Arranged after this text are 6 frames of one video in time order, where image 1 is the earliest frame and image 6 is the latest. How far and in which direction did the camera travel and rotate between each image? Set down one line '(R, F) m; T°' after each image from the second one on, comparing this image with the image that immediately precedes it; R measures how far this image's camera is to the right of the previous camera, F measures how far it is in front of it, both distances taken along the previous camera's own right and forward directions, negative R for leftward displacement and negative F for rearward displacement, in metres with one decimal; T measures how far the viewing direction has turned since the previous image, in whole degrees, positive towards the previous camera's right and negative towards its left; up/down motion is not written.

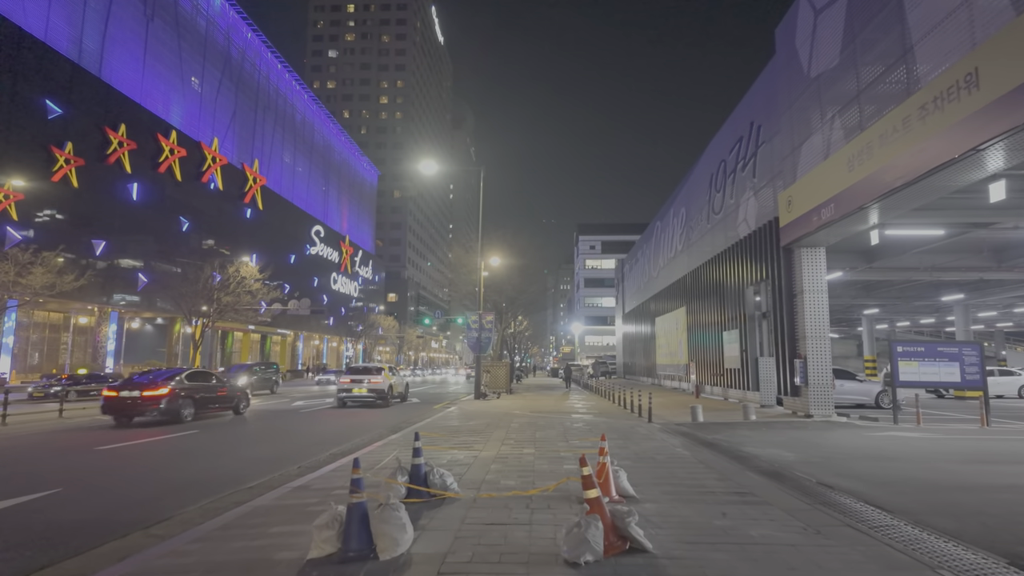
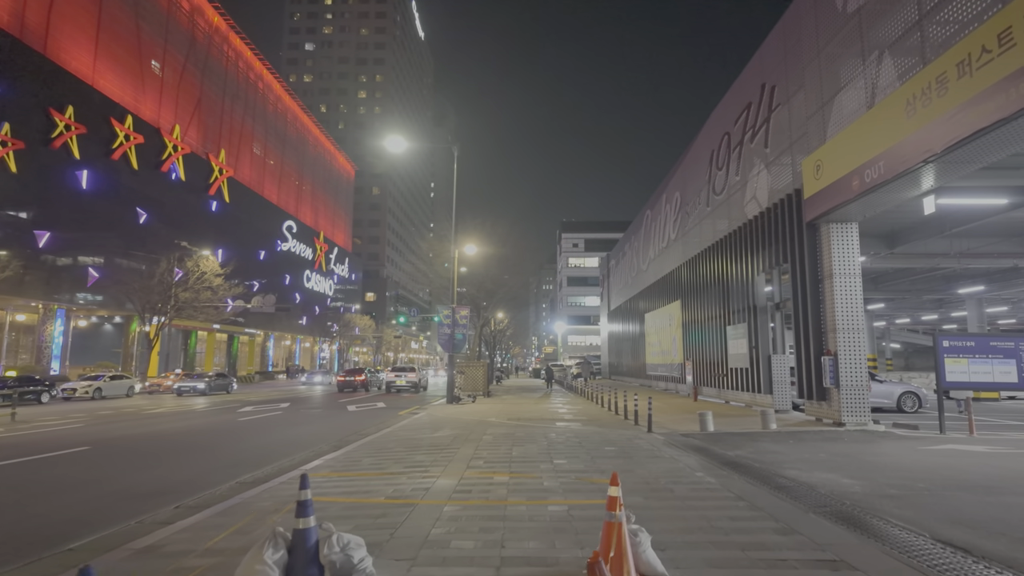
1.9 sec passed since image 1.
(+0.2, +3.0) m; +2°
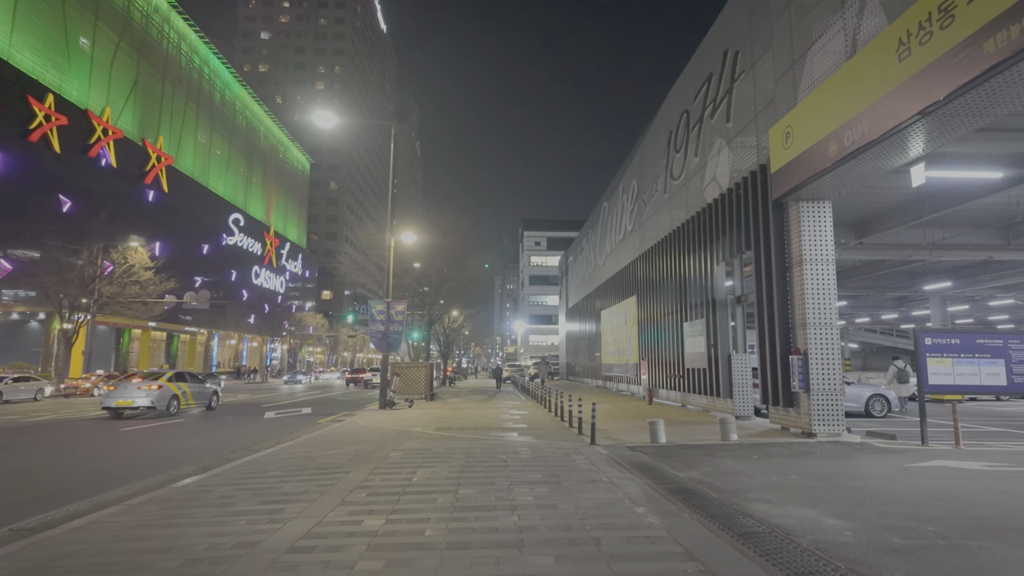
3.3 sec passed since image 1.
(+1.0, +2.3) m; +3°
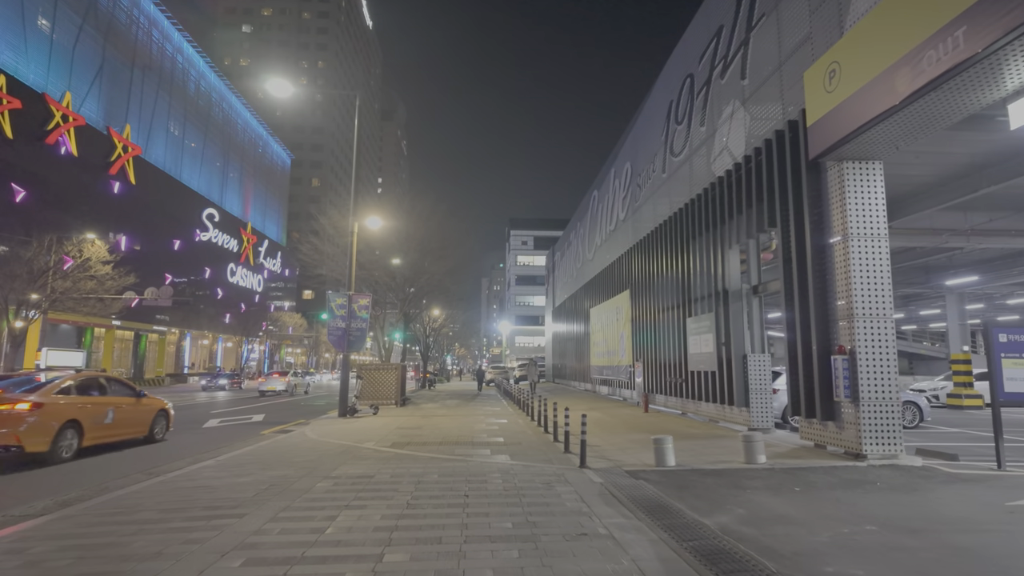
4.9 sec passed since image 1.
(+0.3, +2.7) m; +1°
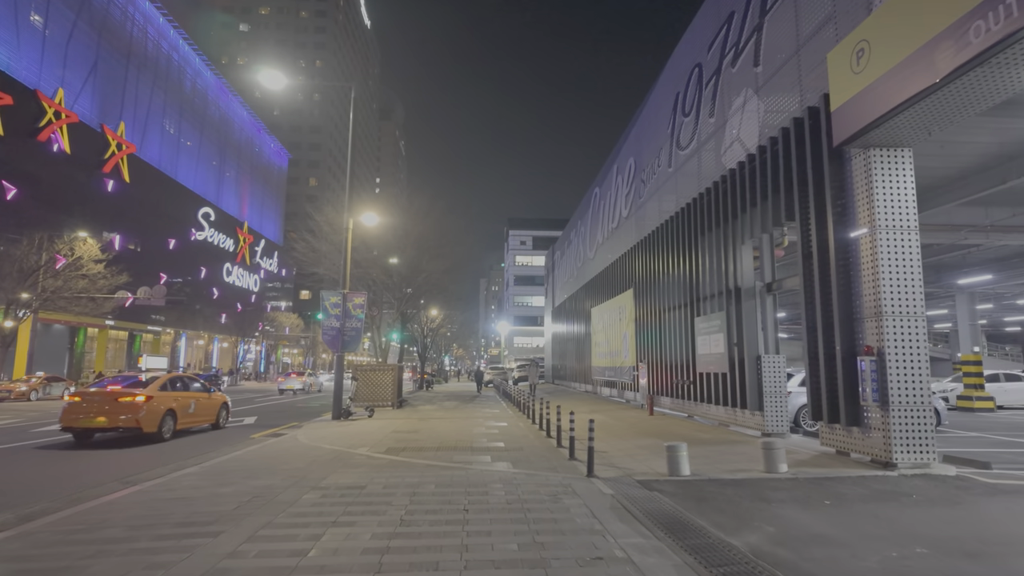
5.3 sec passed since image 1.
(-0.1, +0.7) m; 0°
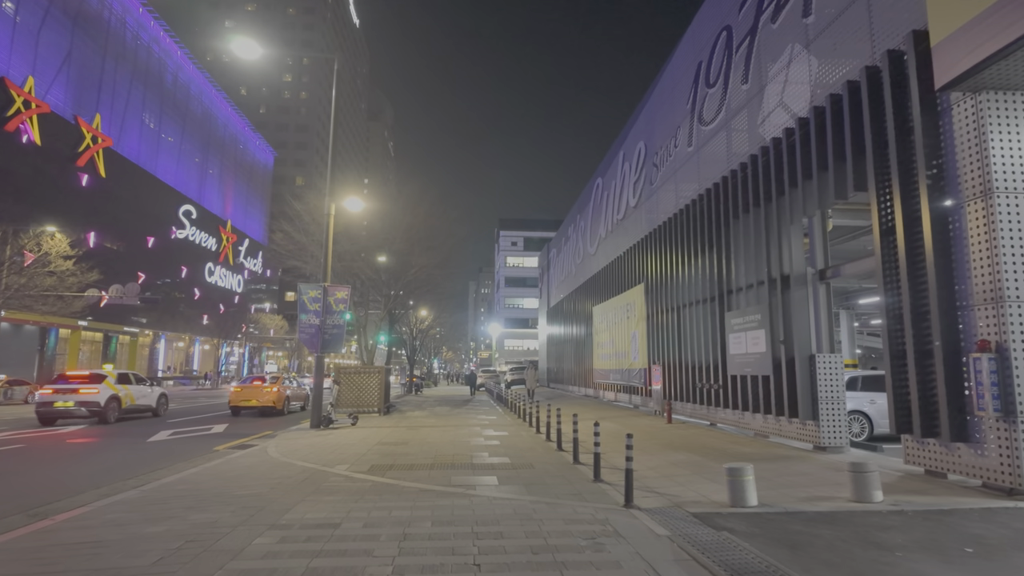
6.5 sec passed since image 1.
(-0.4, +2.0) m; +1°
